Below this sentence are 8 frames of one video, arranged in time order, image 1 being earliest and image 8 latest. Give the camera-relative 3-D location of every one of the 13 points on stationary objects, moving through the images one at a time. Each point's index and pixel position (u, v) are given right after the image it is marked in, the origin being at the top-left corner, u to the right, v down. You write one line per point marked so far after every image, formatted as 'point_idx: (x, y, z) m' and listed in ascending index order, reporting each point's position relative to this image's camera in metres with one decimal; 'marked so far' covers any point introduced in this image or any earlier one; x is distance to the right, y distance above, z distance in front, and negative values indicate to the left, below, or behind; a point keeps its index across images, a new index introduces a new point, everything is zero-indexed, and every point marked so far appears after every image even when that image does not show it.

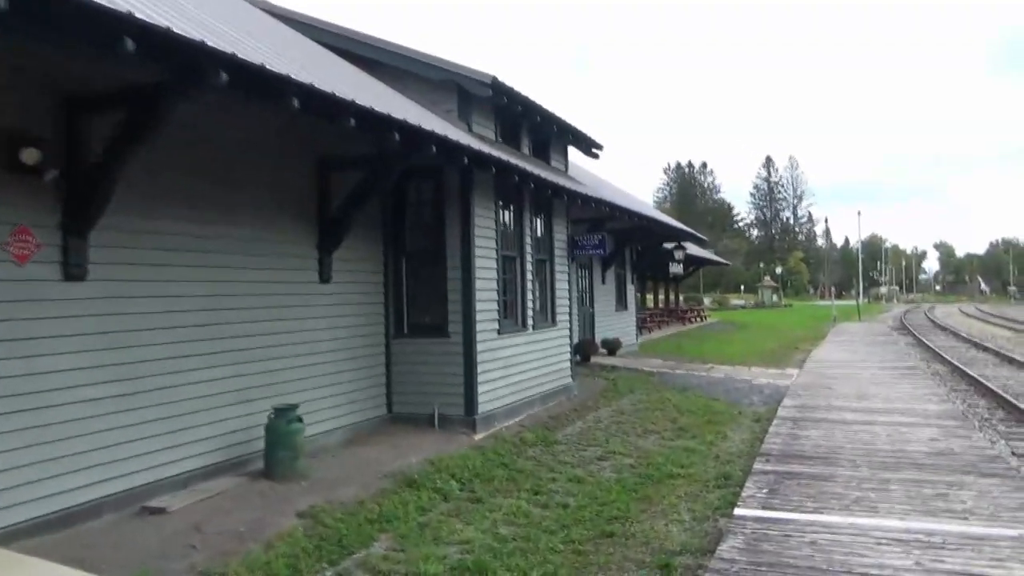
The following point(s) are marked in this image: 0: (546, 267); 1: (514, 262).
0: (+0.4, +0.3, +10.0) m
1: (0.0, +0.3, +9.0) m
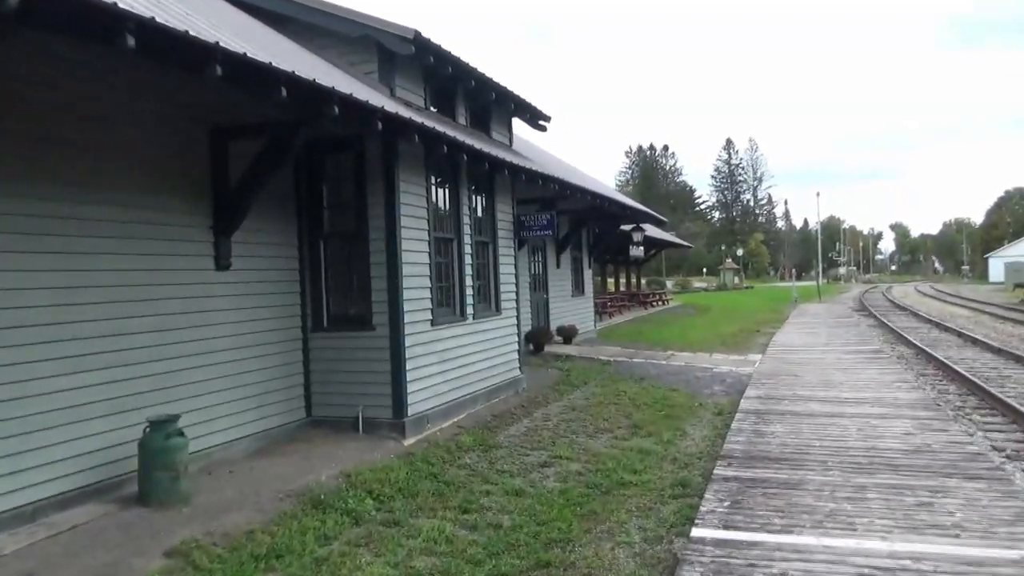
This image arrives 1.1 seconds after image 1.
0: (-0.3, +0.5, +9.2) m
1: (-0.7, +0.5, +8.1) m
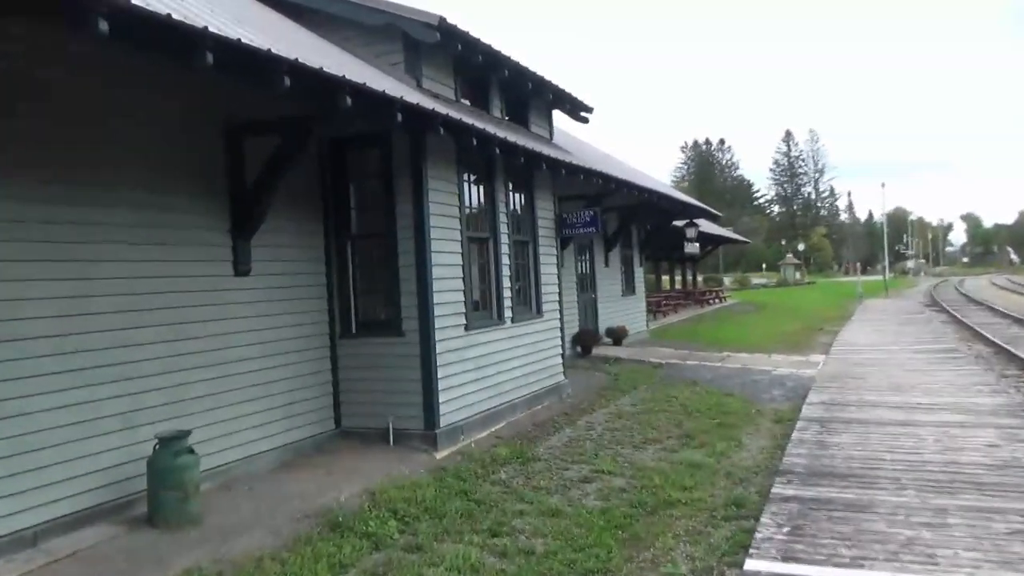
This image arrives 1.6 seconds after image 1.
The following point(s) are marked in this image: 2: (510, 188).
0: (+0.2, +0.4, +8.7) m
1: (-0.3, +0.4, +7.7) m
2: (0.0, +1.1, +8.3) m
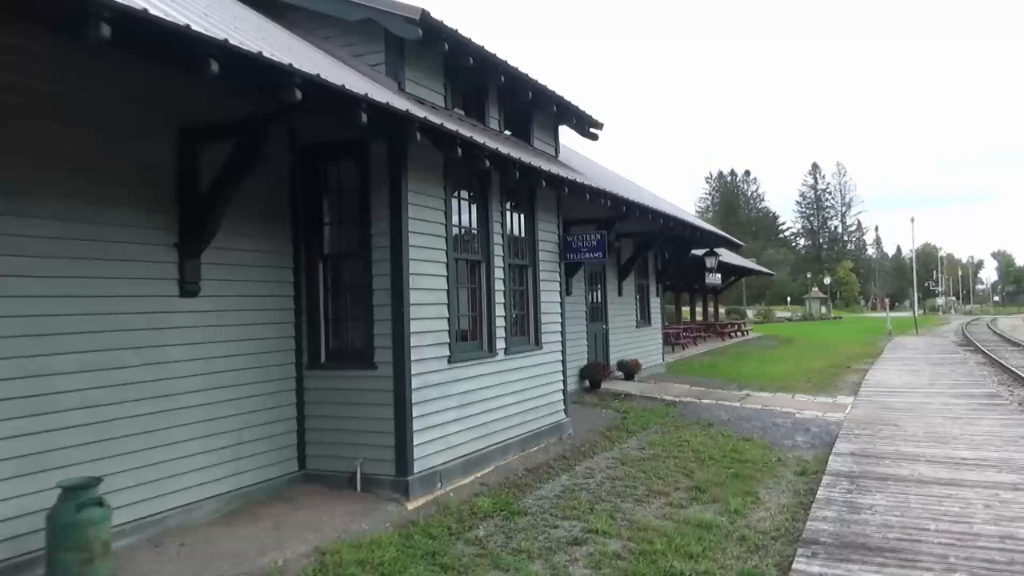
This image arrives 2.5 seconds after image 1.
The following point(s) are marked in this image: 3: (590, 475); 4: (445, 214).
0: (+0.2, +0.1, +8.0) m
1: (-0.3, +0.2, +7.0) m
2: (-0.1, +0.8, +7.6) m
3: (+0.7, -1.7, +7.0) m
4: (-0.6, +0.6, +6.4) m
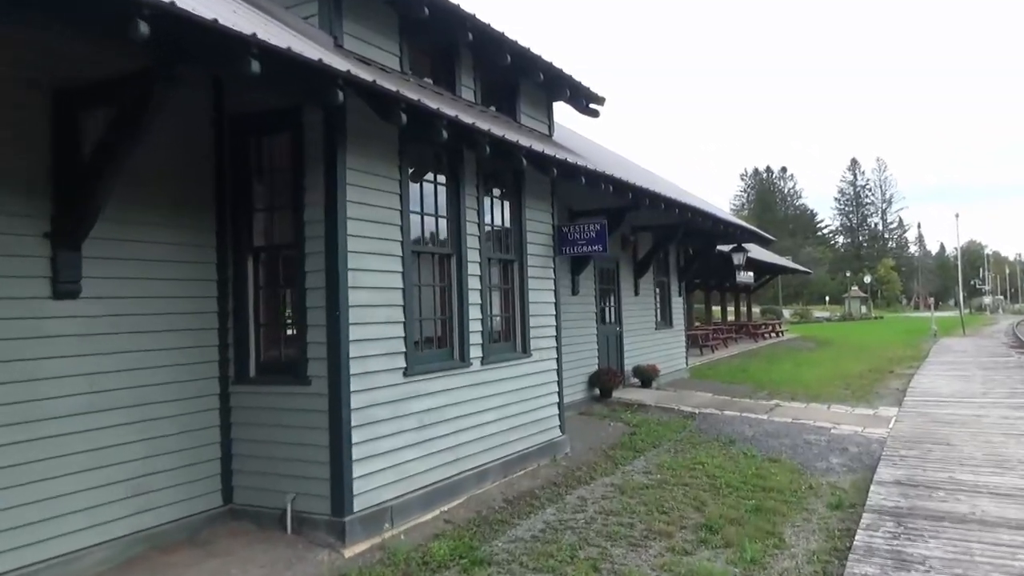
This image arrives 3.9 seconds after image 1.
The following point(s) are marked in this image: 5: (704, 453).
0: (0.0, +0.2, +6.9) m
1: (-0.5, +0.2, +5.9) m
2: (-0.2, +0.8, +6.6) m
3: (+0.5, -1.7, +5.9) m
4: (-0.8, +0.6, +5.4) m
5: (+2.0, -1.7, +7.9) m
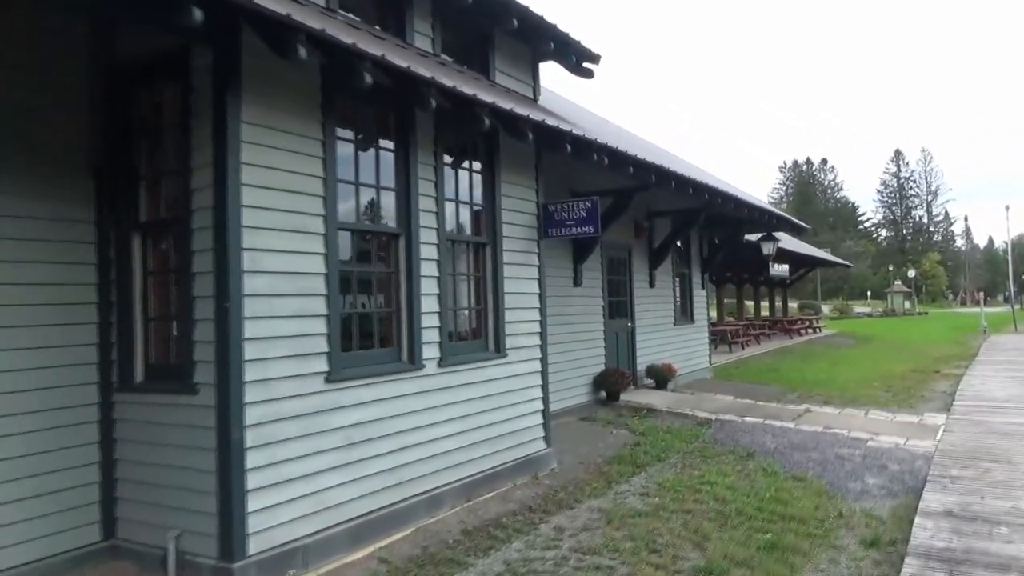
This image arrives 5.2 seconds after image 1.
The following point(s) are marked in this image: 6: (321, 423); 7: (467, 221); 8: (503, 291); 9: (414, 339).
0: (-0.2, +0.2, +5.9) m
1: (-0.8, +0.3, +4.9) m
2: (-0.4, +0.9, +5.5) m
3: (+0.3, -1.6, +4.9) m
4: (-1.1, +0.7, +4.3) m
5: (+1.8, -1.6, +6.8) m
6: (-1.0, -0.7, +4.3) m
7: (-0.3, +0.5, +5.7) m
8: (-0.1, 0.0, +5.9) m
9: (-0.6, -0.3, +5.0) m
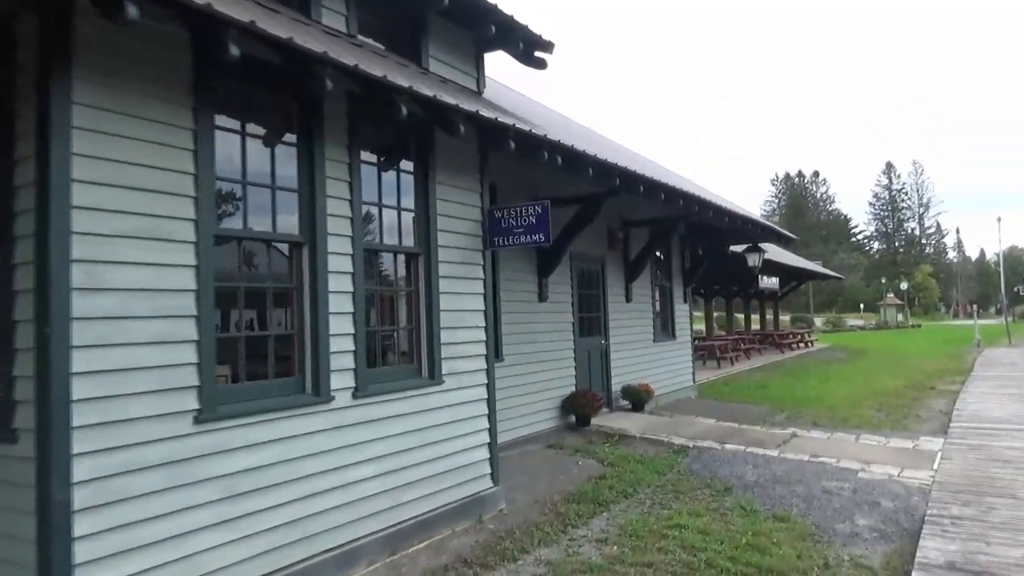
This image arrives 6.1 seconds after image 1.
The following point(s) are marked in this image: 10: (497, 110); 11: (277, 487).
0: (-0.6, +0.1, +5.1) m
1: (-1.2, +0.2, +4.2) m
2: (-0.9, +0.8, +4.8) m
3: (-0.1, -1.7, +4.1) m
4: (-1.5, +0.6, +3.6) m
5: (+1.4, -1.7, +6.0) m
6: (-1.4, -0.8, +3.5) m
7: (-0.8, +0.4, +5.0) m
8: (-0.5, -0.1, +5.2) m
9: (-1.0, -0.4, +4.2) m
10: (-0.1, +1.3, +5.6) m
11: (-1.2, -1.0, +3.9) m
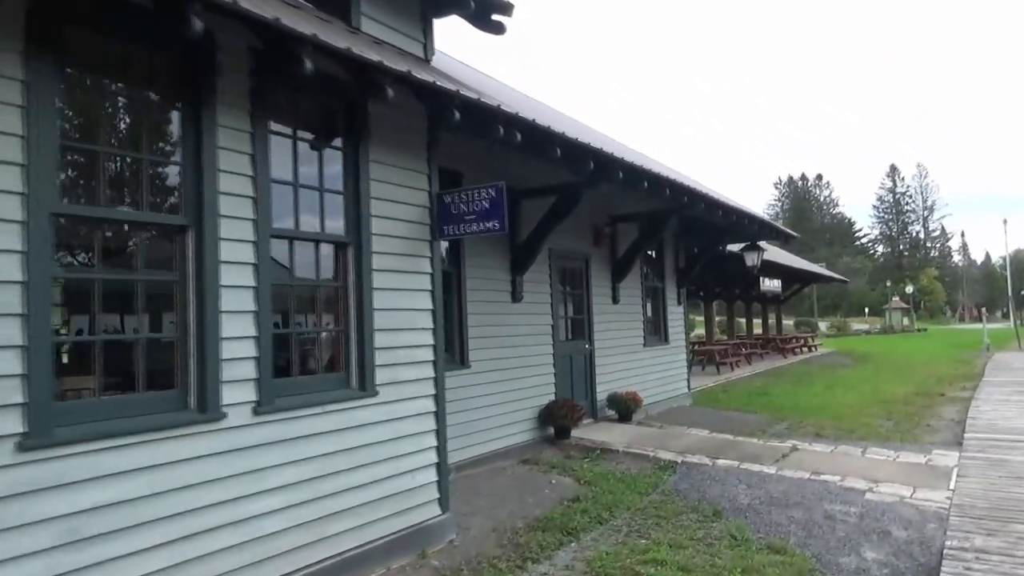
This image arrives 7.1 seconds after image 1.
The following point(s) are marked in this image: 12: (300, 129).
0: (-0.9, +0.2, +4.4) m
1: (-1.5, +0.2, +3.4) m
2: (-1.2, +0.8, +4.0) m
3: (-0.5, -1.7, +3.3) m
4: (-1.8, +0.6, +2.9) m
5: (+1.1, -1.7, +5.3) m
6: (-1.8, -0.8, +2.7) m
7: (-1.1, +0.4, +4.2) m
8: (-0.8, -0.1, +4.4) m
9: (-1.4, -0.4, +3.4) m
10: (-0.4, +1.3, +4.9) m
11: (-1.5, -1.0, +3.2) m
12: (-1.1, +0.9, +4.2) m
